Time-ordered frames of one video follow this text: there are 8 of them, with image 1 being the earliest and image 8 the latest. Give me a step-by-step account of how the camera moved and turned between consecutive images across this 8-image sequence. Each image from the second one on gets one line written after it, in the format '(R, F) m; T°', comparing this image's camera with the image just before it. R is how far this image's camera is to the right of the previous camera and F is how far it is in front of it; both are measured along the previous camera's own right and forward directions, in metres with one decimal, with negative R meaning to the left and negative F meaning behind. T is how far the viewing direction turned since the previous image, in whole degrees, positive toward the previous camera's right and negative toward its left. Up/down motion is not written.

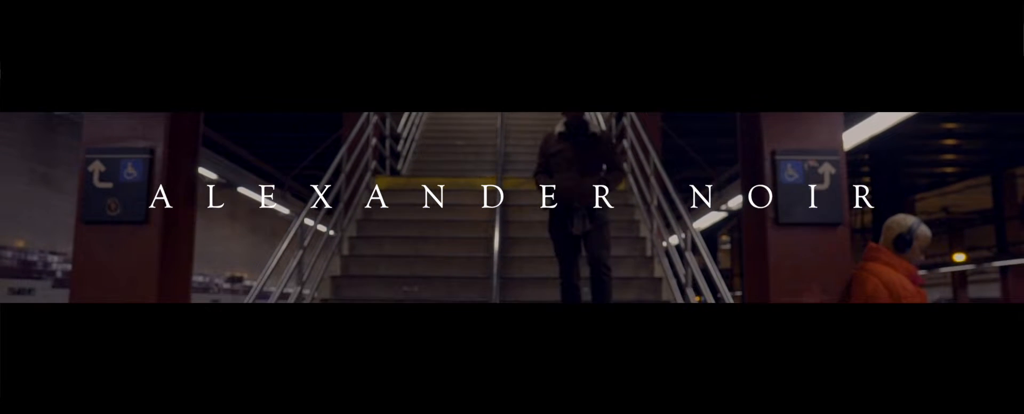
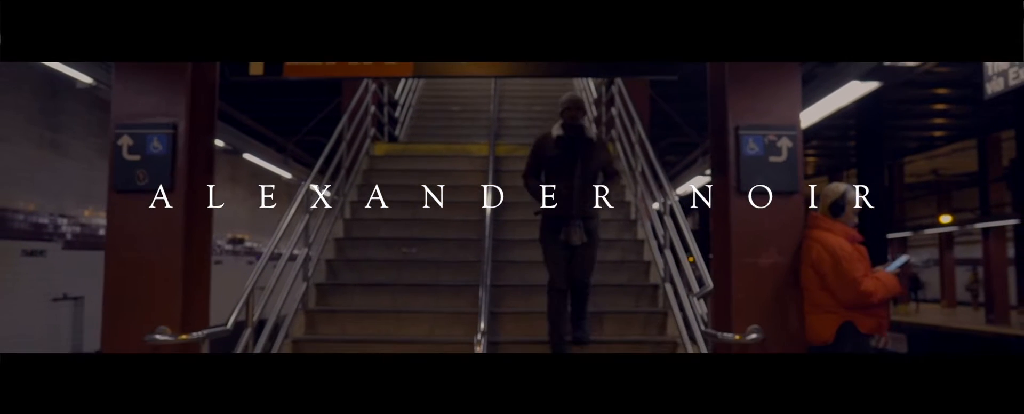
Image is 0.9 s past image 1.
(0.0, -0.4) m; 0°
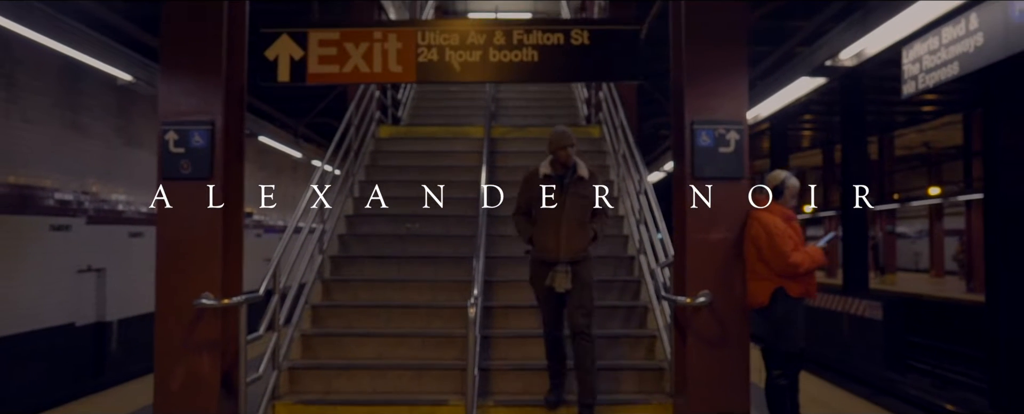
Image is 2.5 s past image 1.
(+0.1, -0.7) m; 0°
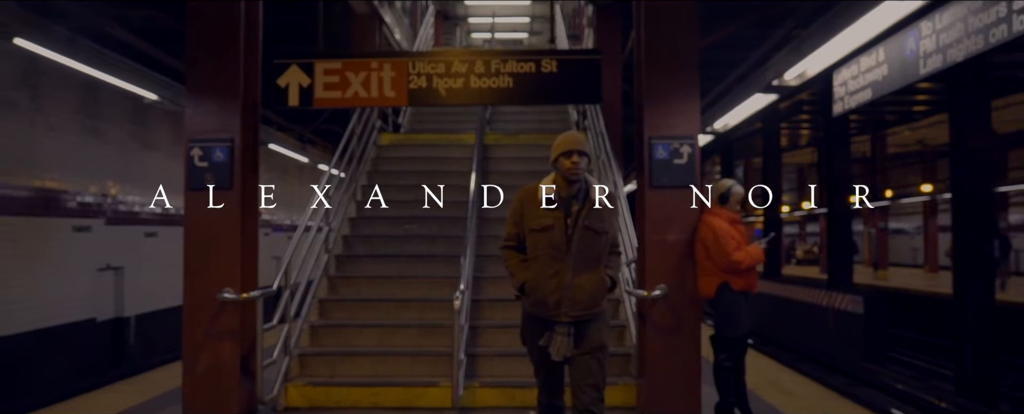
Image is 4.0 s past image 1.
(+0.2, -0.6) m; 0°
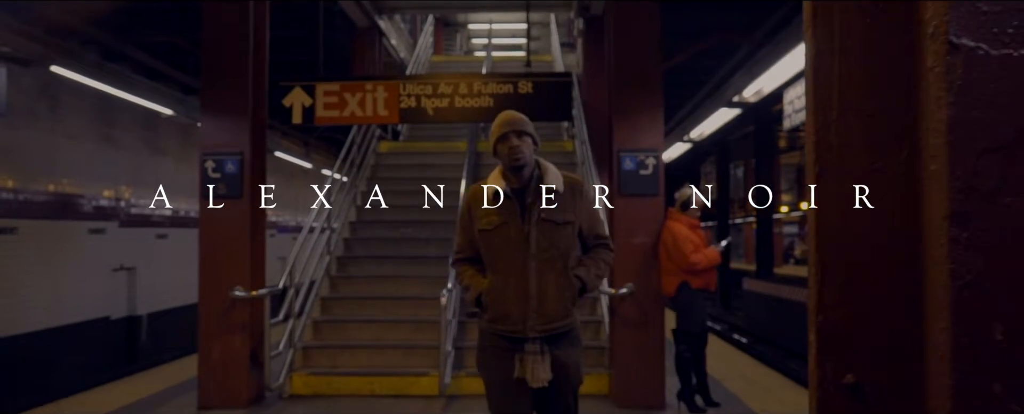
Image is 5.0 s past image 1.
(+0.2, -0.6) m; 0°
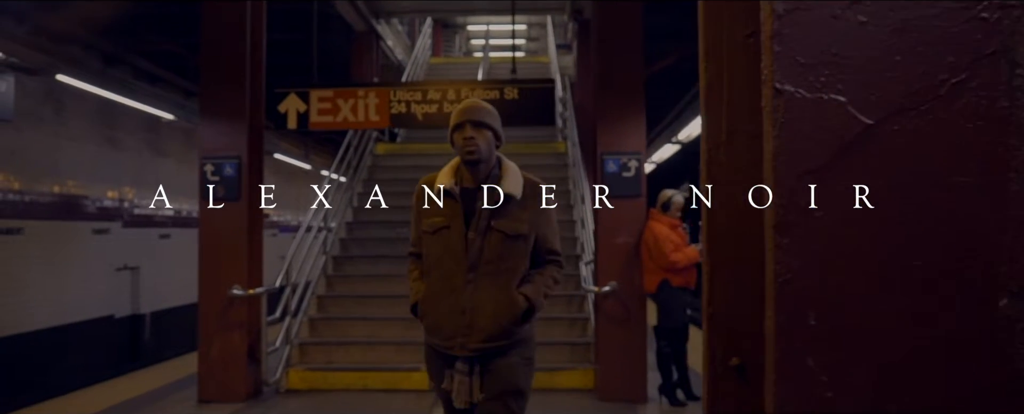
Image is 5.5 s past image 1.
(+0.1, -0.2) m; 0°
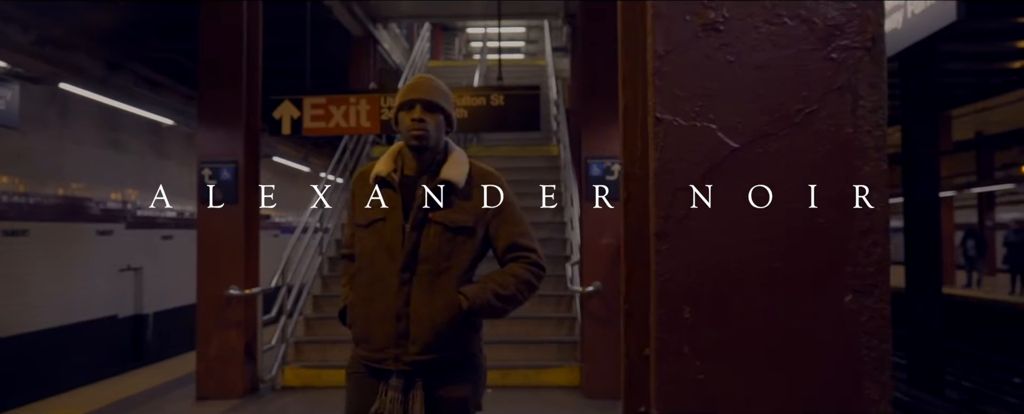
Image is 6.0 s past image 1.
(+0.1, -0.2) m; 0°
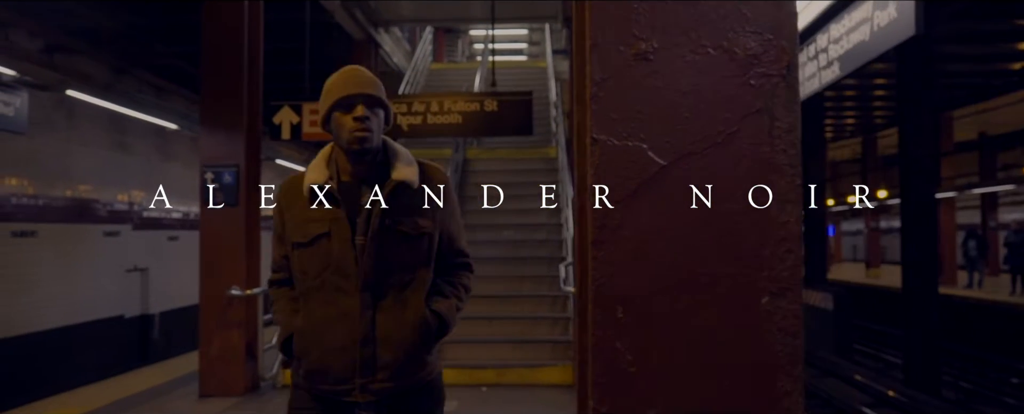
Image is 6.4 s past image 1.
(+0.1, -0.1) m; 0°
